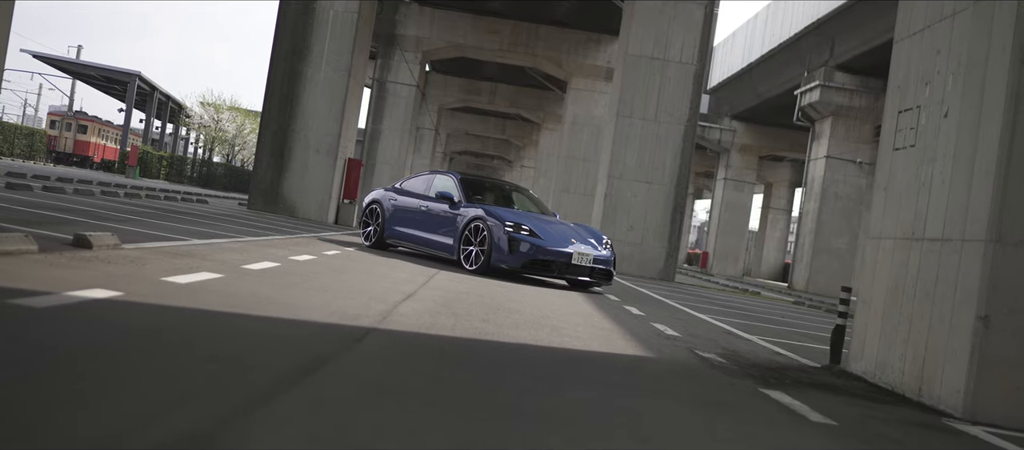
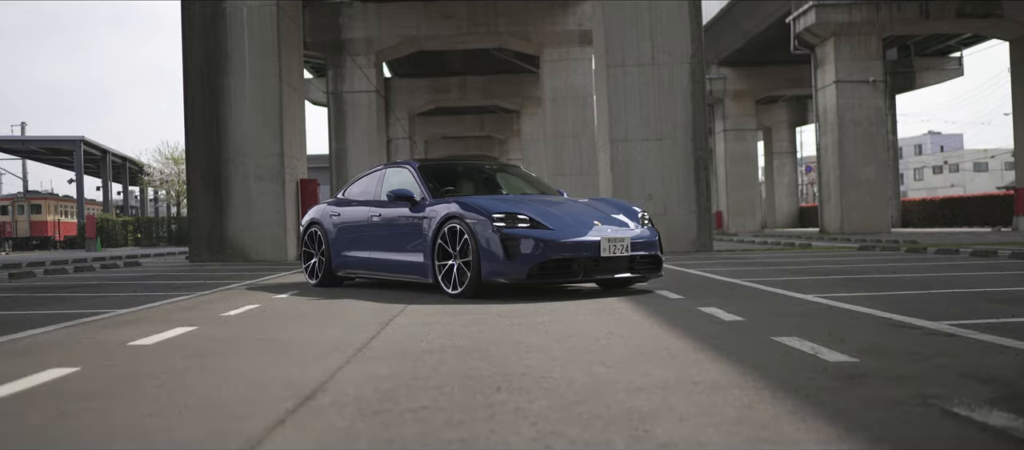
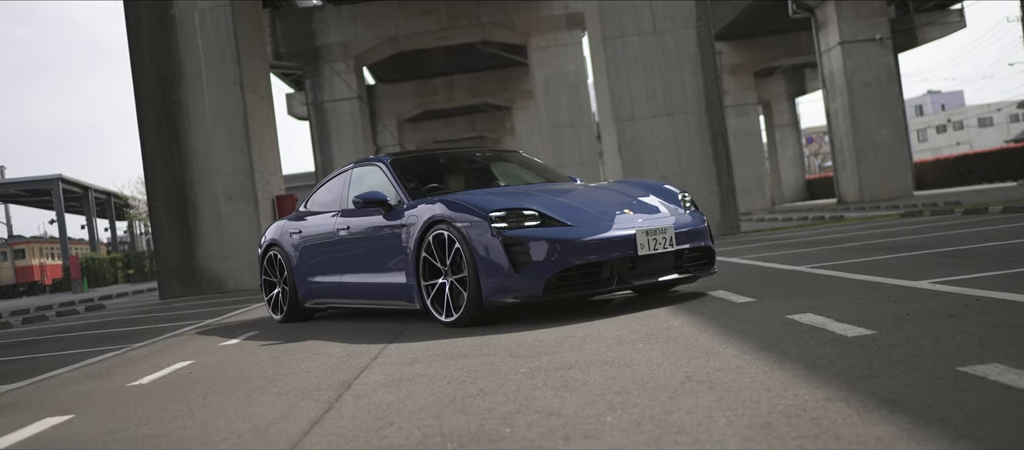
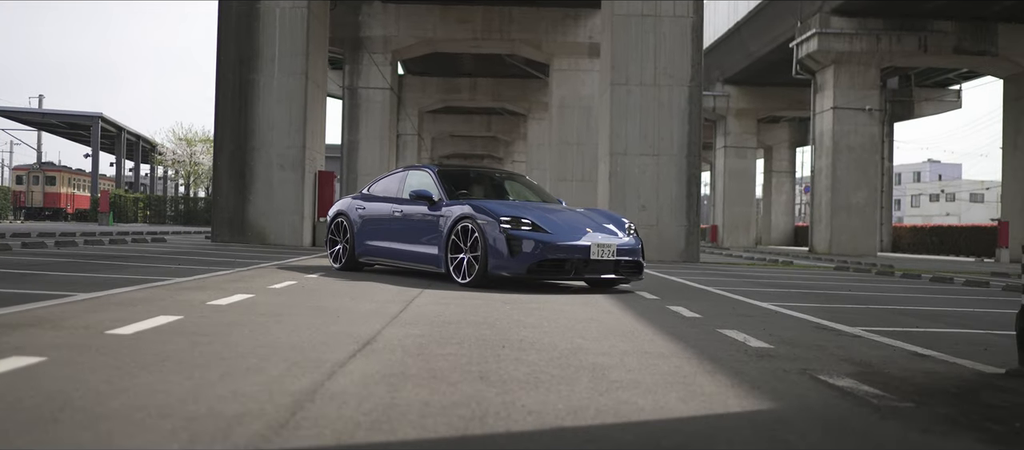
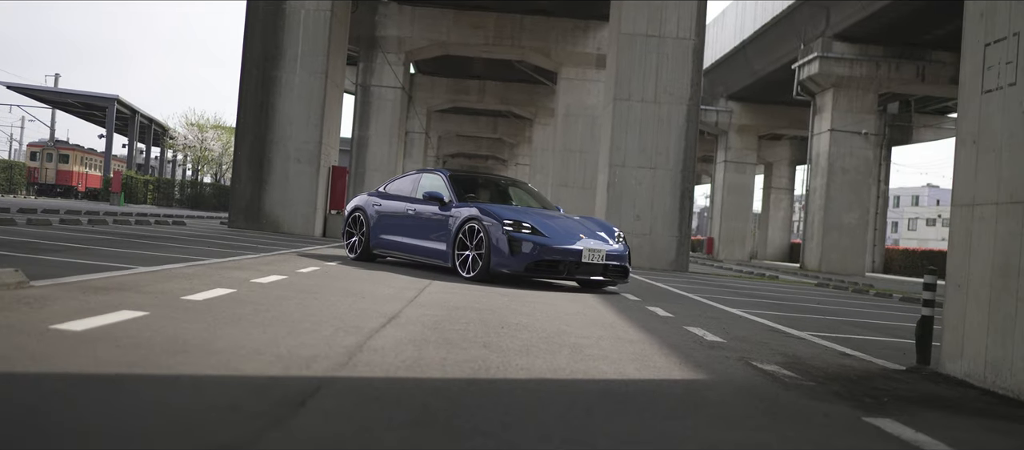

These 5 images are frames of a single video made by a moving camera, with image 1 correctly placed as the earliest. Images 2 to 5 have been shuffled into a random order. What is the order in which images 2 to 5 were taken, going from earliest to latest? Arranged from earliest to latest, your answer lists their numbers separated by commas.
5, 4, 2, 3
